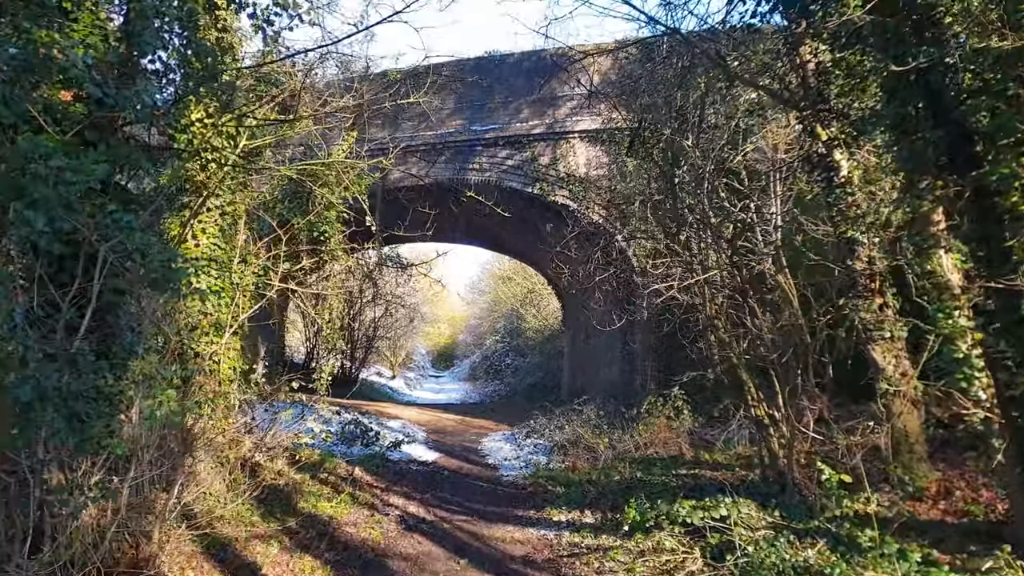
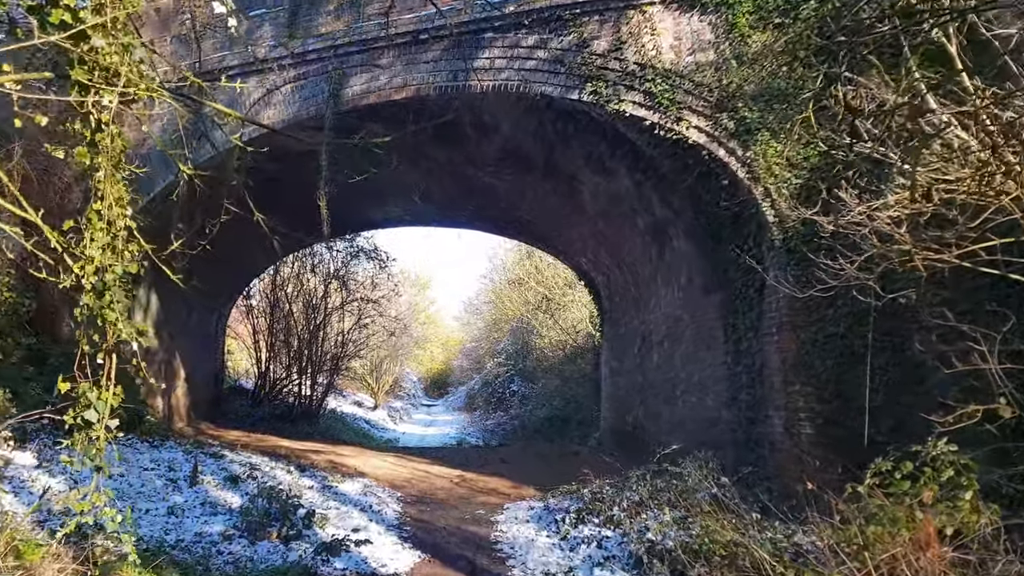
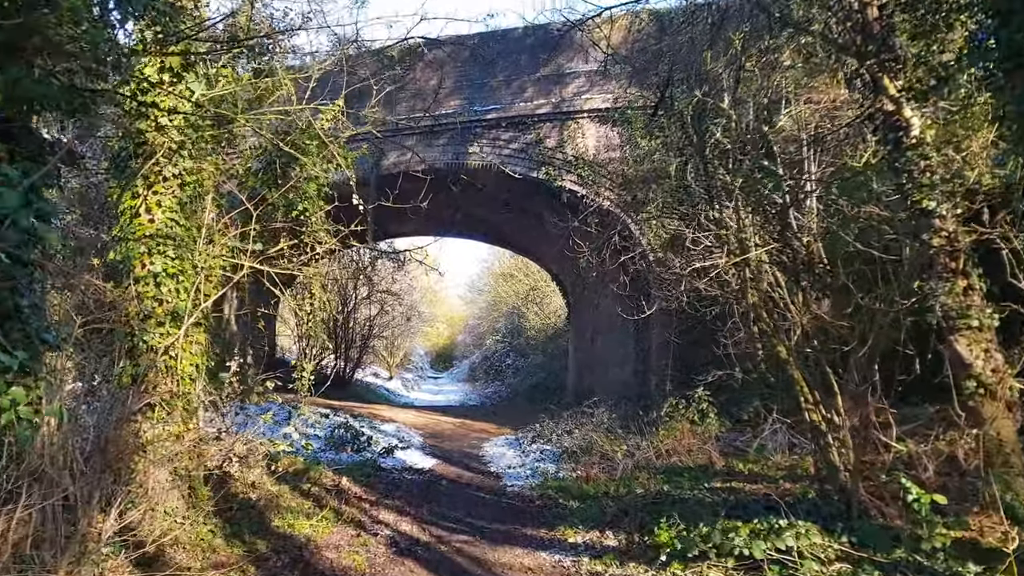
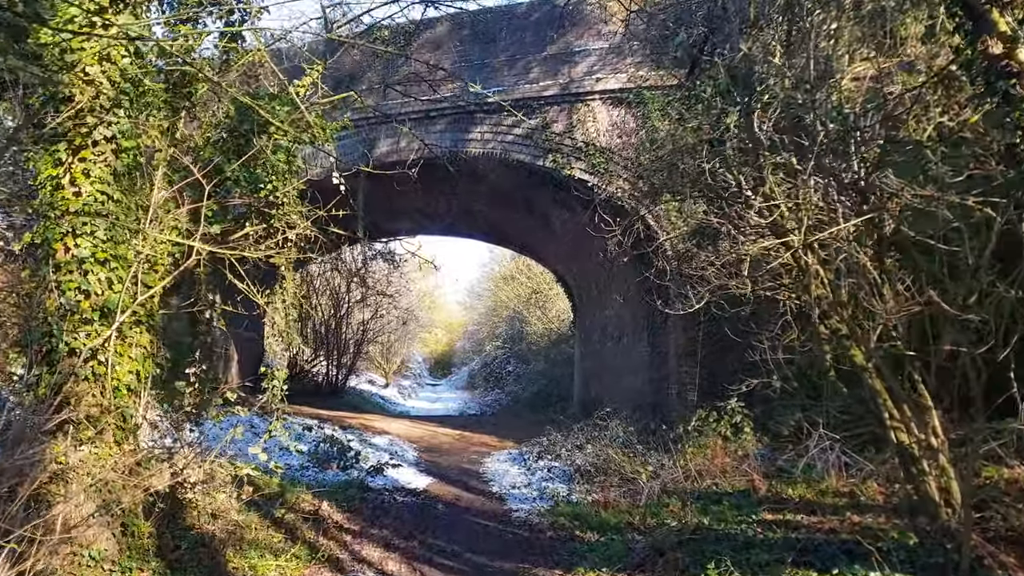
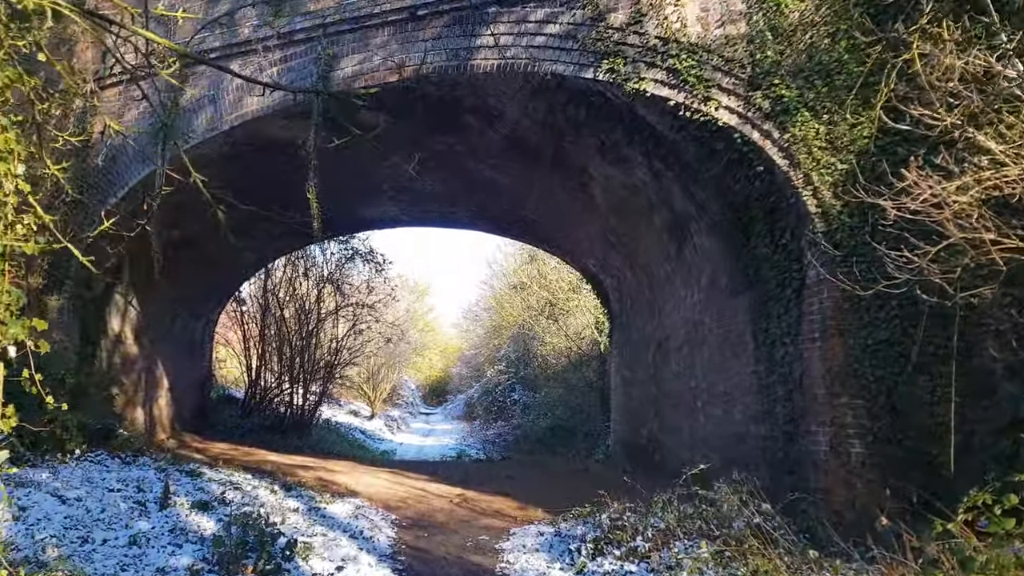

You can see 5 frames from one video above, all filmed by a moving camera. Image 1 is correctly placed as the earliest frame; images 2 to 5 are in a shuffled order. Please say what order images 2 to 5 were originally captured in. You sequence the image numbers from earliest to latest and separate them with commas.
3, 4, 2, 5
